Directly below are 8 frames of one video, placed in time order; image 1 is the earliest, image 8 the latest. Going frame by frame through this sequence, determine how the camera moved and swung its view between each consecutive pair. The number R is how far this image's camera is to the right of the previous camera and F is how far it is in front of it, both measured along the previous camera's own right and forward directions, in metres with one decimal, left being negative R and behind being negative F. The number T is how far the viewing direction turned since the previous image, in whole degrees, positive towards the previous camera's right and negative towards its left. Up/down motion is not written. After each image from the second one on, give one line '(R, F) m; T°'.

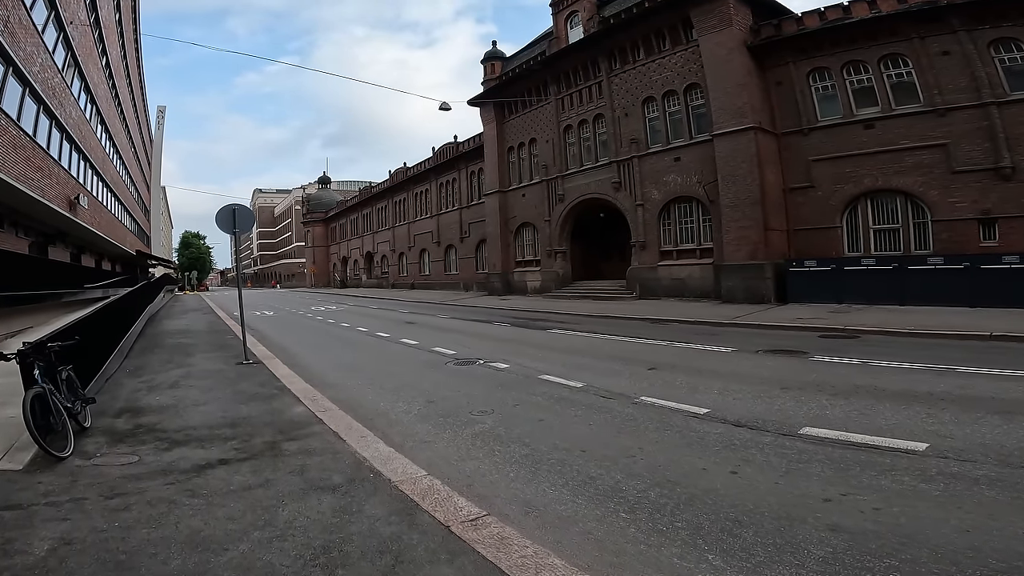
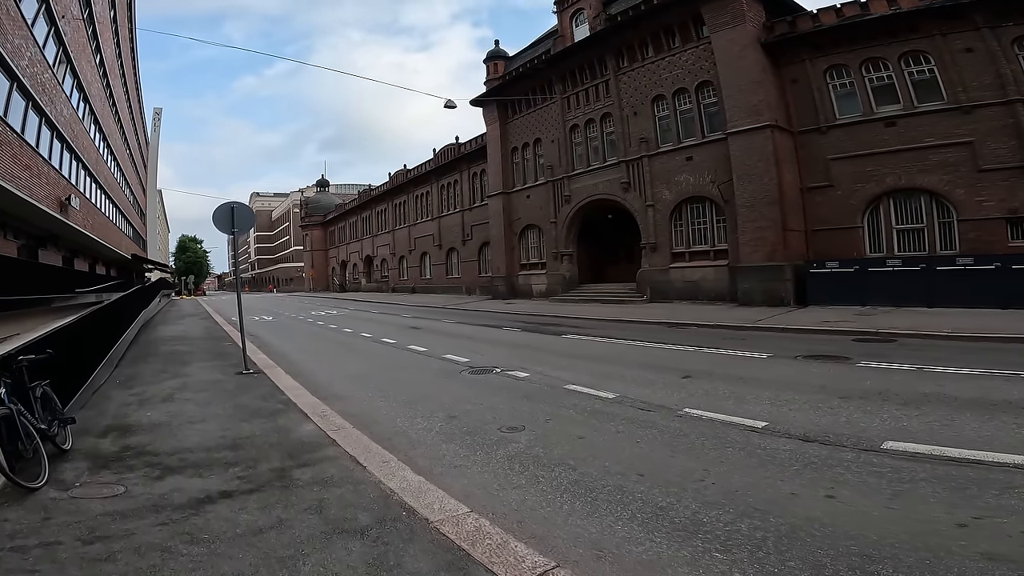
(-0.4, +0.7) m; 0°
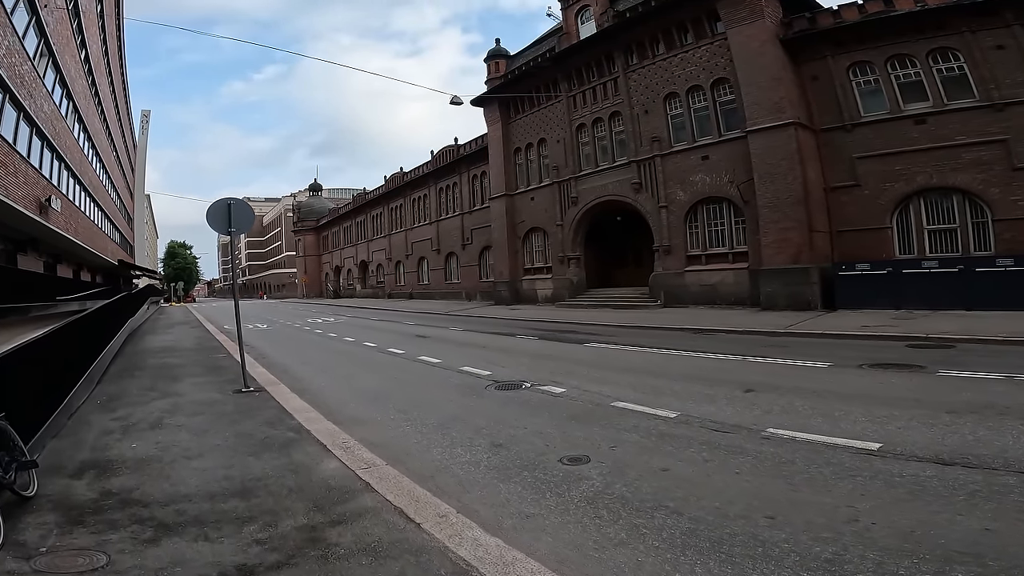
(-0.6, +0.9) m; +1°
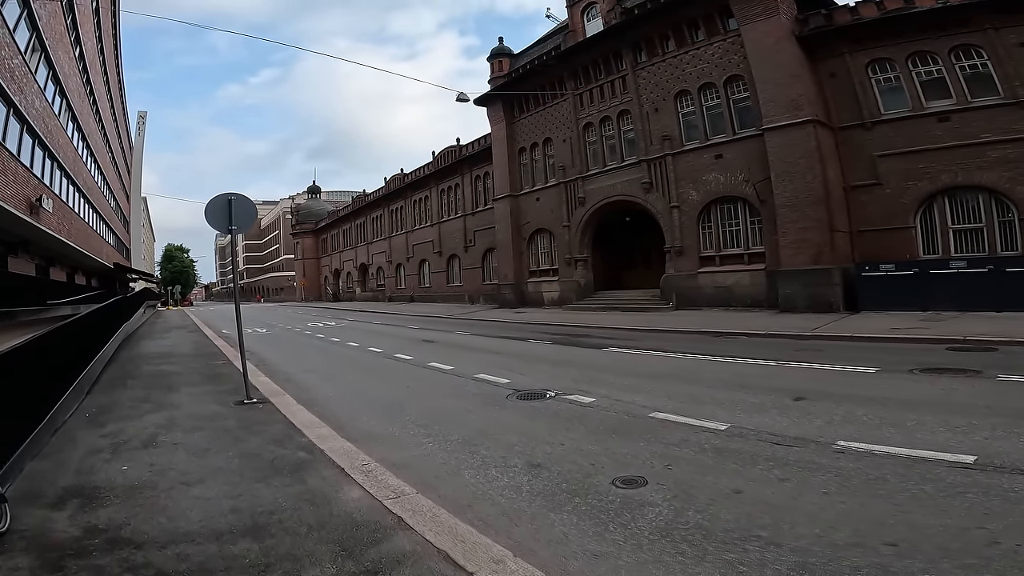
(-0.4, +0.6) m; 0°
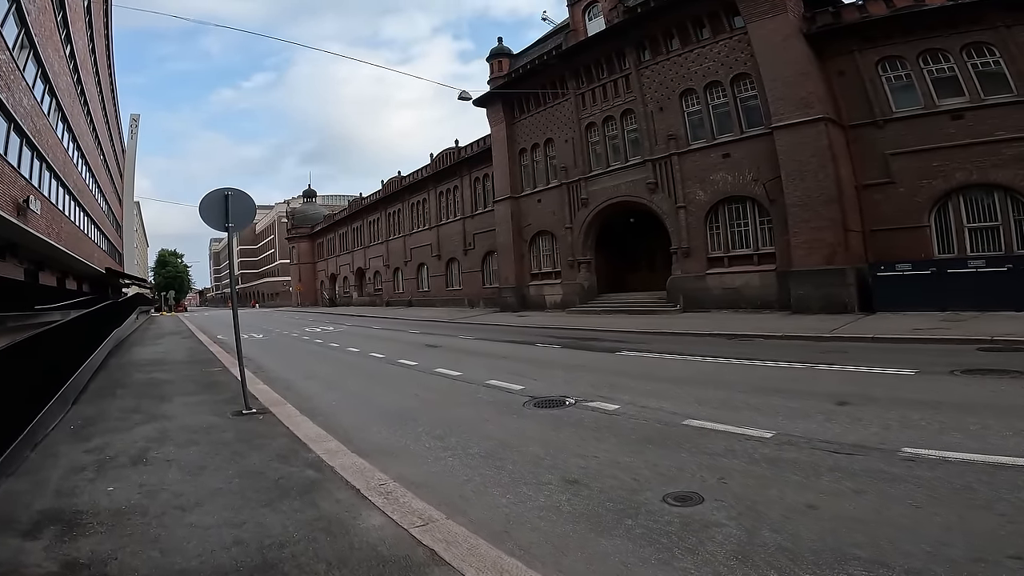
(-0.3, +0.5) m; 0°
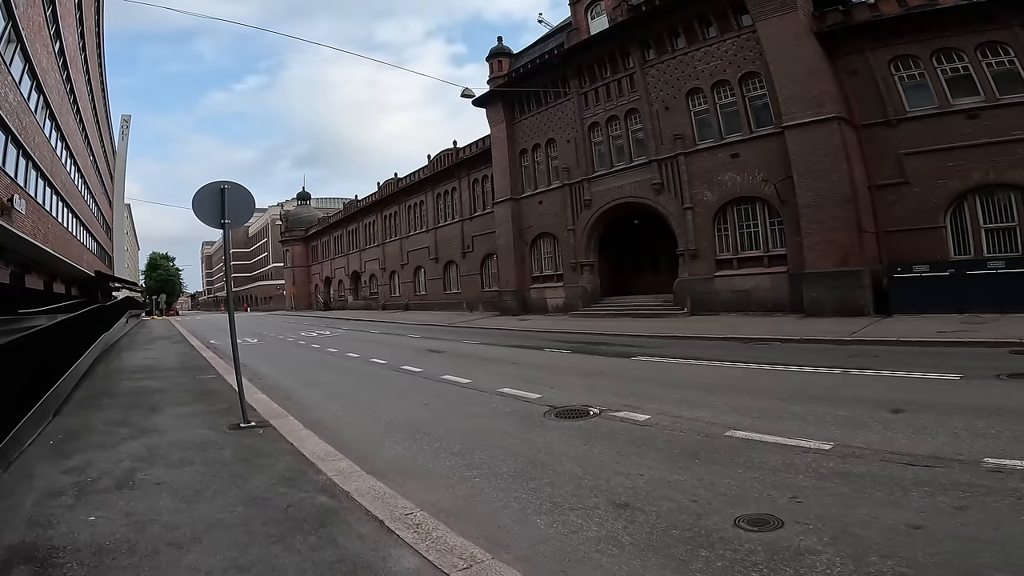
(-0.3, +0.5) m; +1°
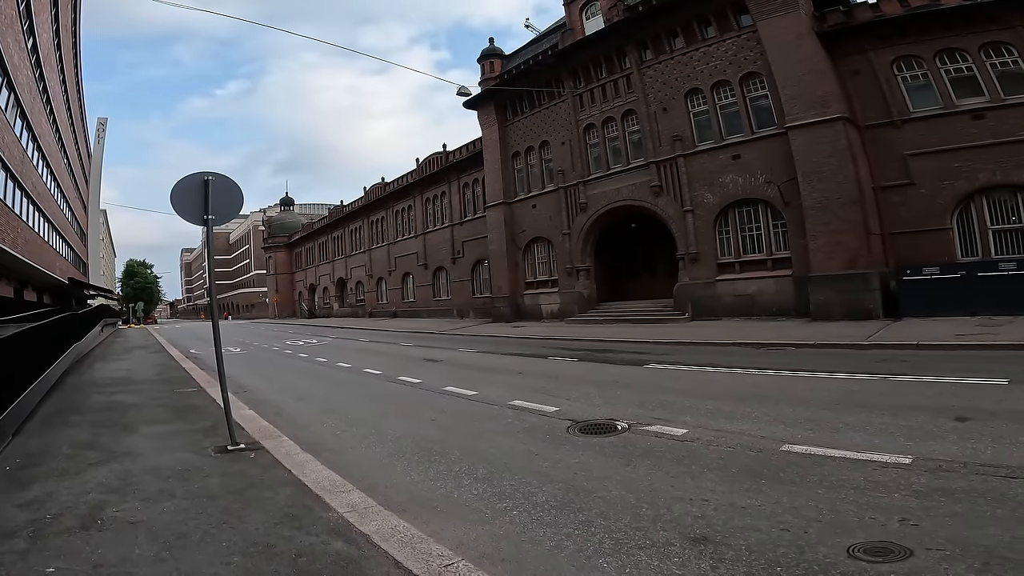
(-0.4, +0.7) m; +2°
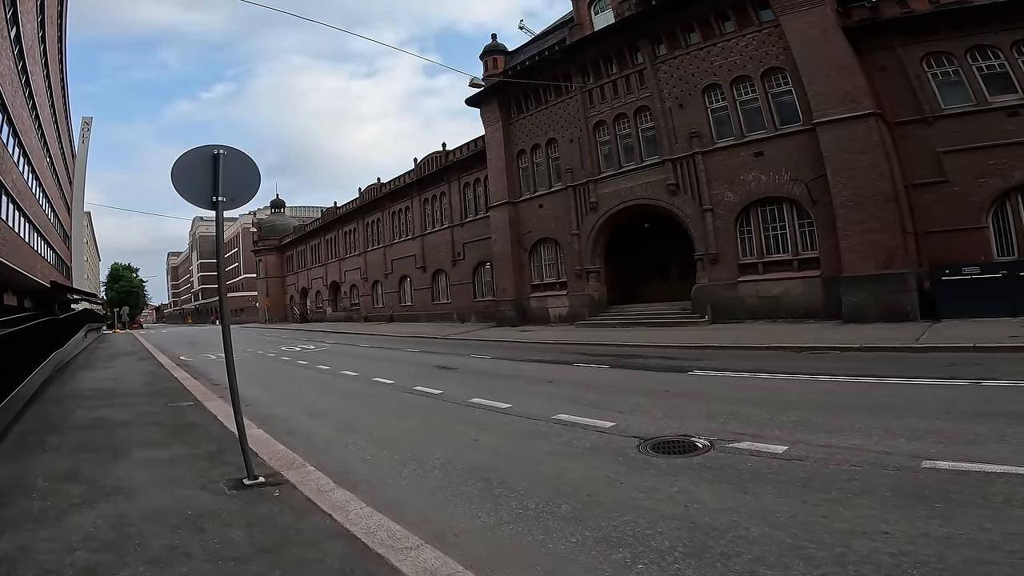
(-0.7, +0.9) m; +1°
